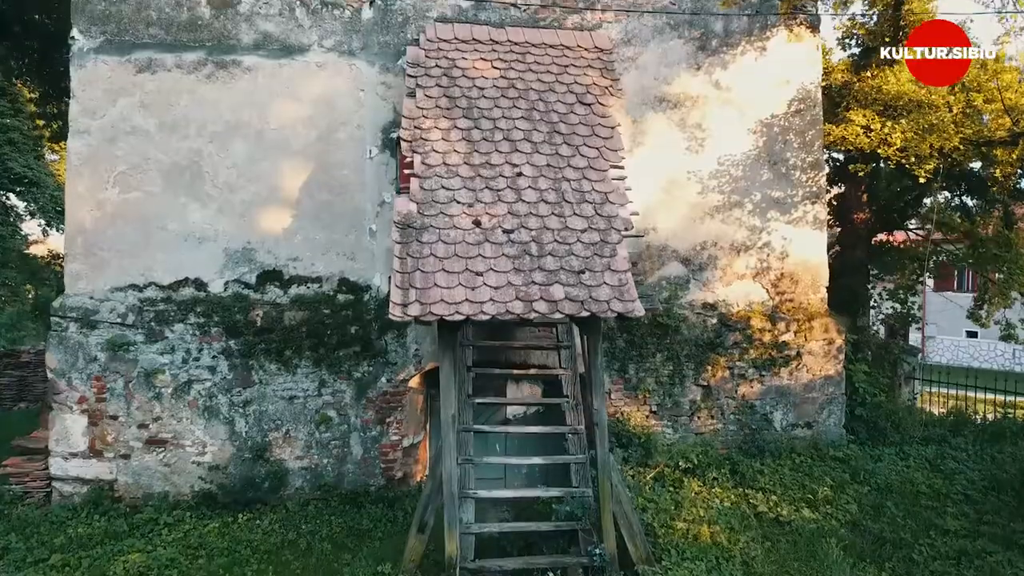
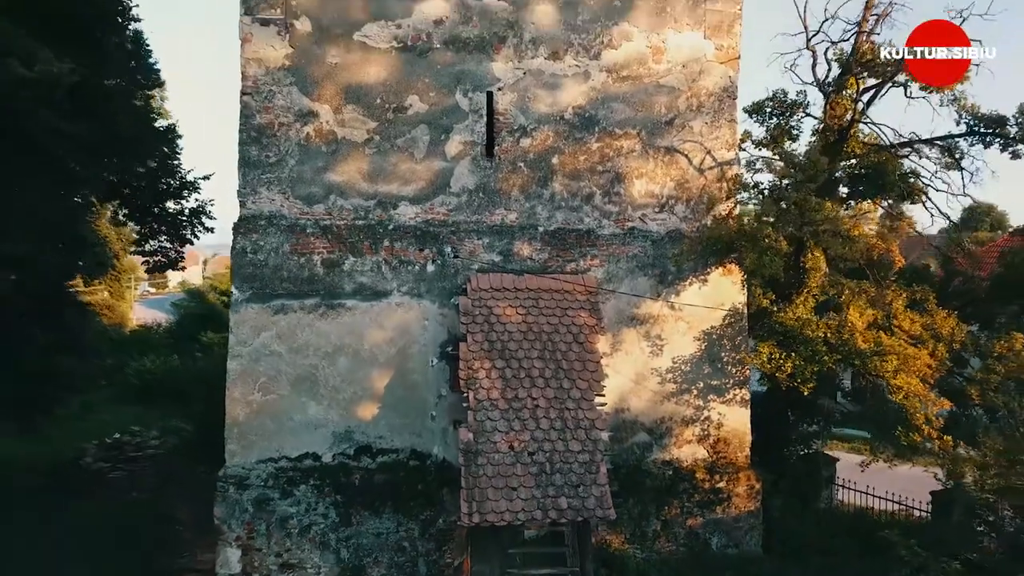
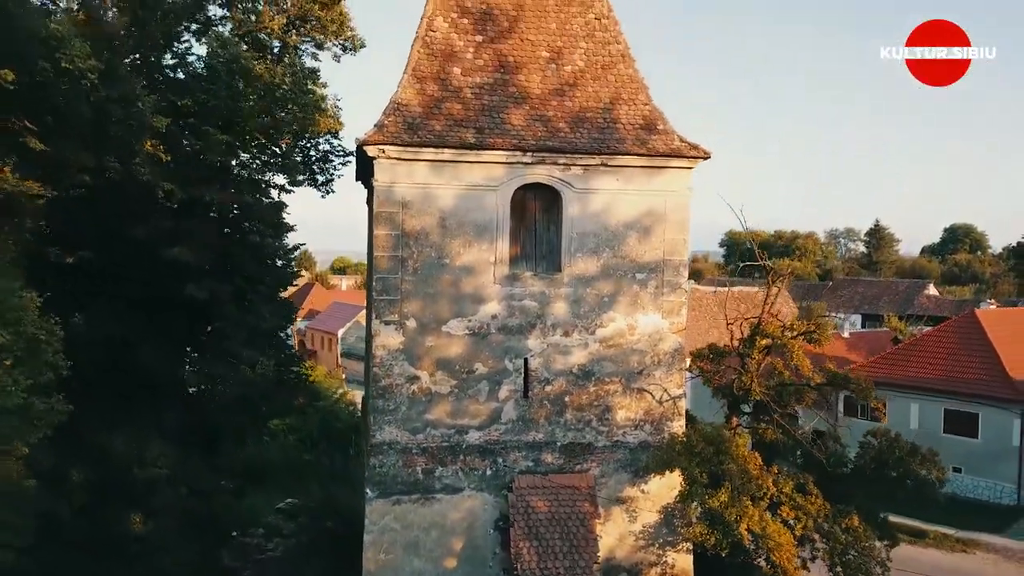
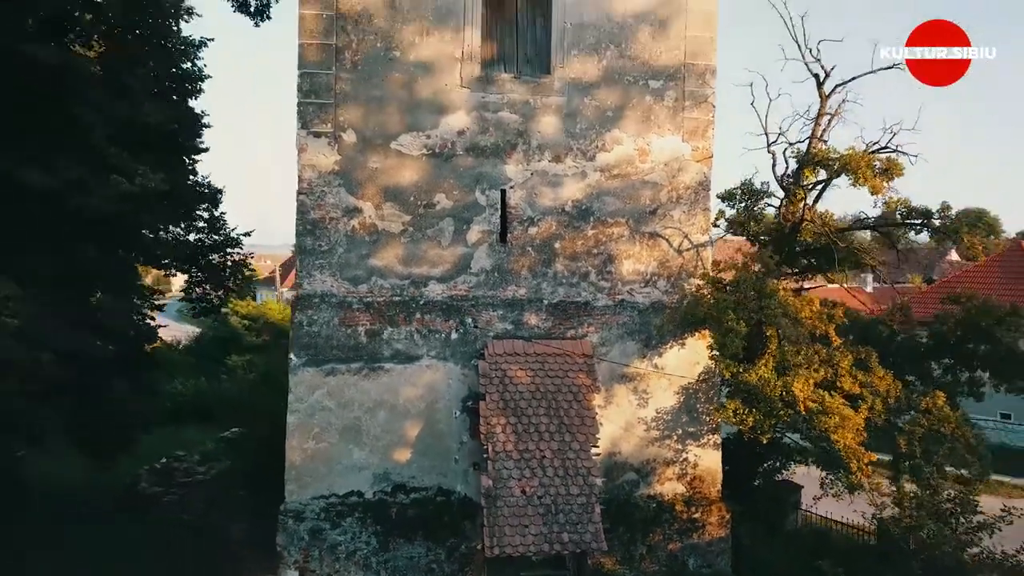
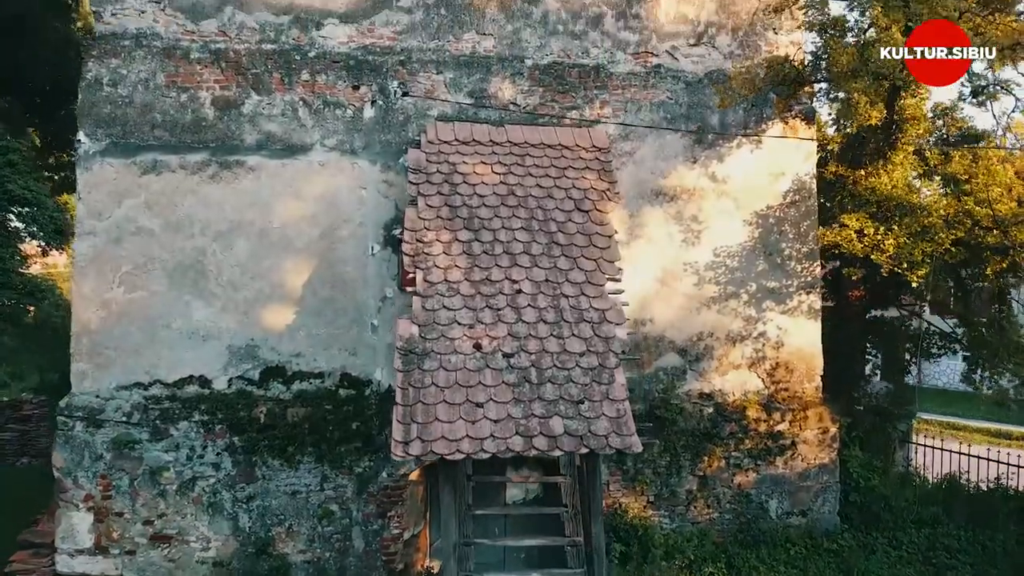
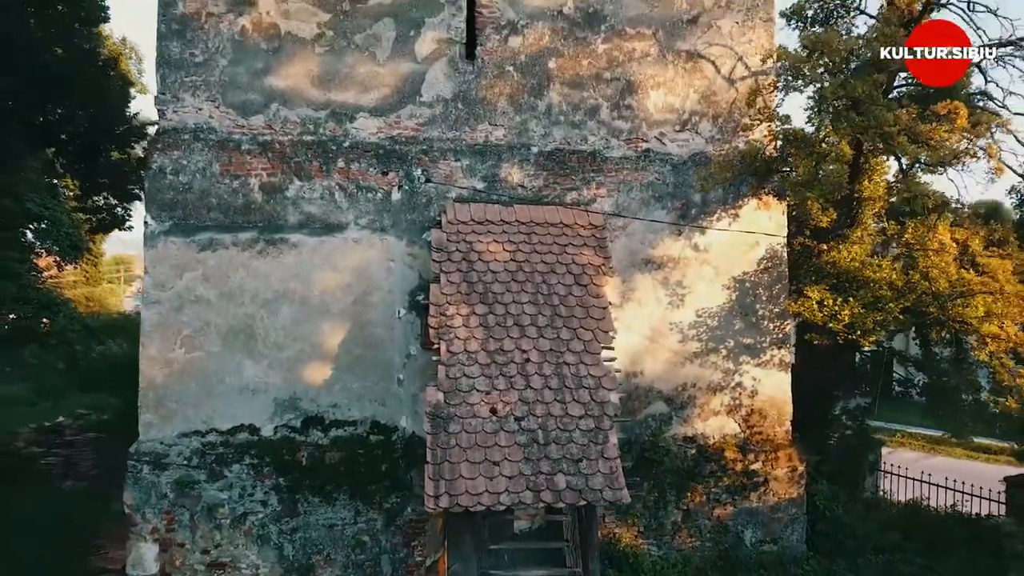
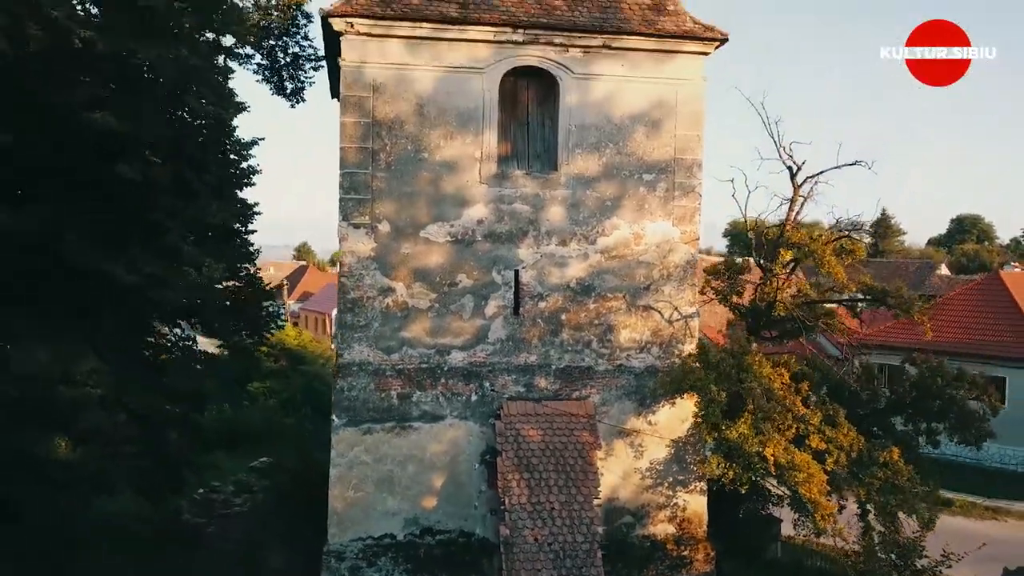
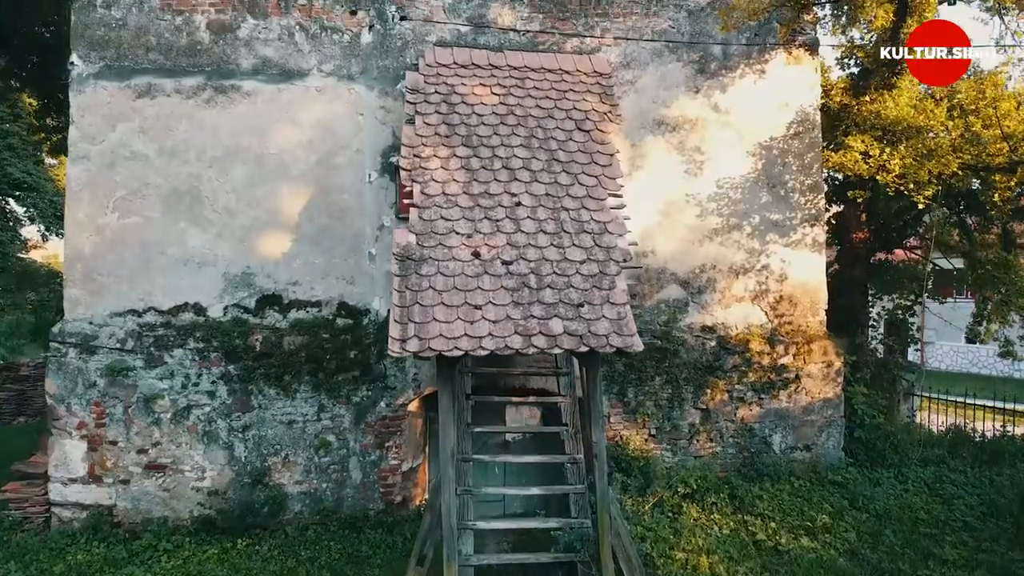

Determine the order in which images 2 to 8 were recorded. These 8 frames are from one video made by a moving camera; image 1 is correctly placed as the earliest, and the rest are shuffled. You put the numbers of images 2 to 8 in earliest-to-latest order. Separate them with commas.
8, 5, 6, 2, 4, 7, 3
